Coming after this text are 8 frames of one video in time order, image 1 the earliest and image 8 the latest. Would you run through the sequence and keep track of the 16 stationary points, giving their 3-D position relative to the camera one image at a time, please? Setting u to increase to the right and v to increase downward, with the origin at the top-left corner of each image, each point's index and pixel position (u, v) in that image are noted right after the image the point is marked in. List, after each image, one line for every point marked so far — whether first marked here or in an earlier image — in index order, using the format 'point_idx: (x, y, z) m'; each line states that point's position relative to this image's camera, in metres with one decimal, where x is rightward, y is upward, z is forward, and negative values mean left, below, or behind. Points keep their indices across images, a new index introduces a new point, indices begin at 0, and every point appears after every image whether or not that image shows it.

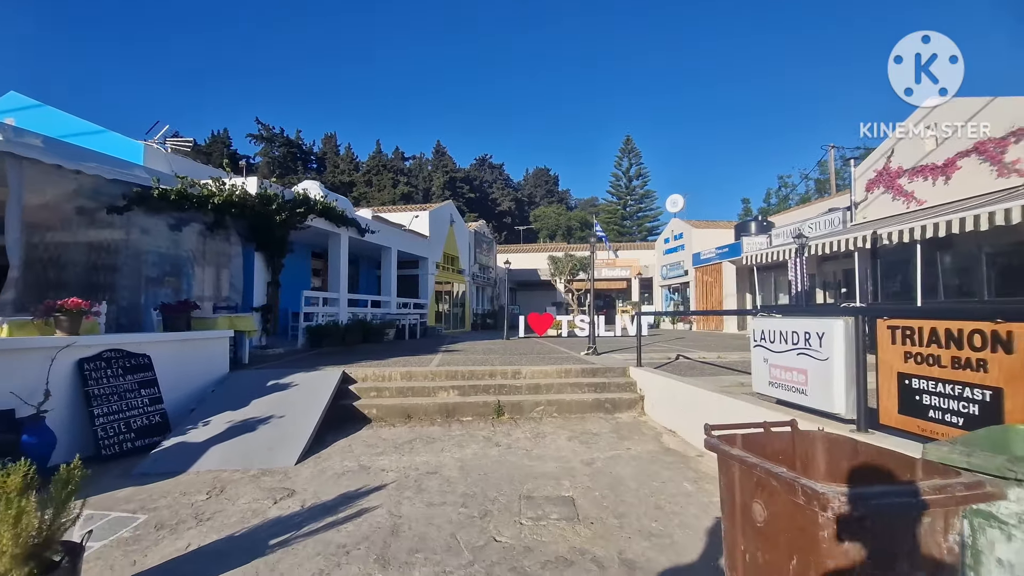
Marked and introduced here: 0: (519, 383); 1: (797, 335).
0: (+0.1, -1.7, +9.1) m
1: (+2.6, -0.4, +4.7) m
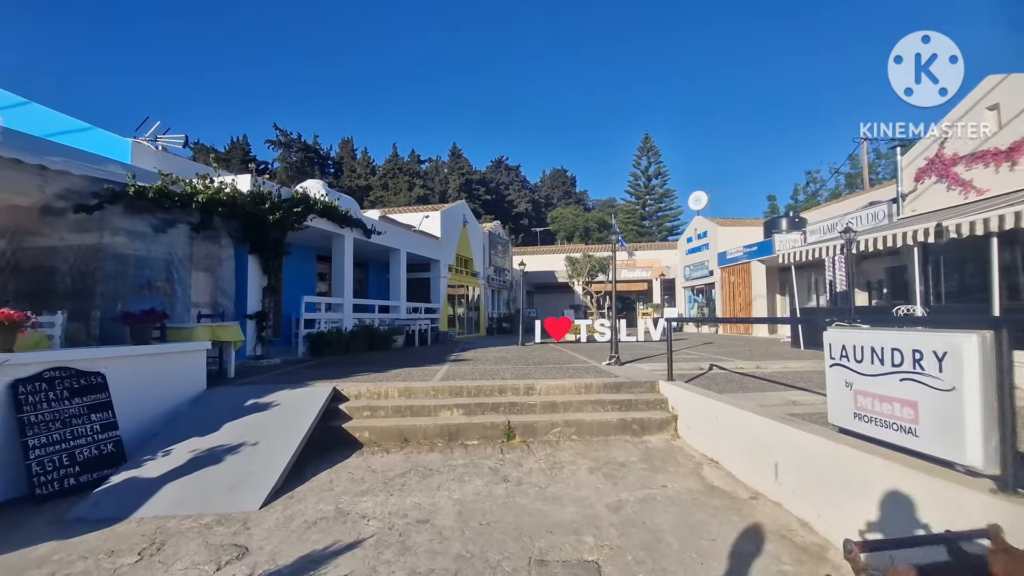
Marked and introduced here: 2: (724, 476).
0: (+0.3, -1.7, +8.0) m
1: (+2.7, -0.5, +3.5) m
2: (+2.4, -2.2, +5.9) m
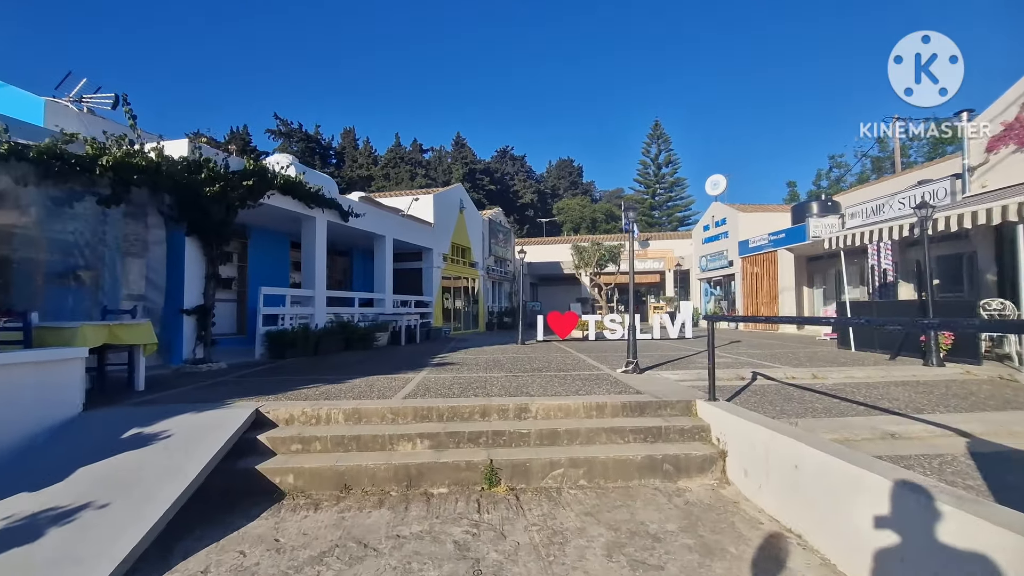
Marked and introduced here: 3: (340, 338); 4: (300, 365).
0: (+0.2, -1.6, +5.9) m
1: (+2.4, -0.4, +1.3) m
2: (+2.2, -2.0, +3.8) m
3: (-4.6, -1.3, +13.6) m
4: (-4.6, -1.7, +11.1) m
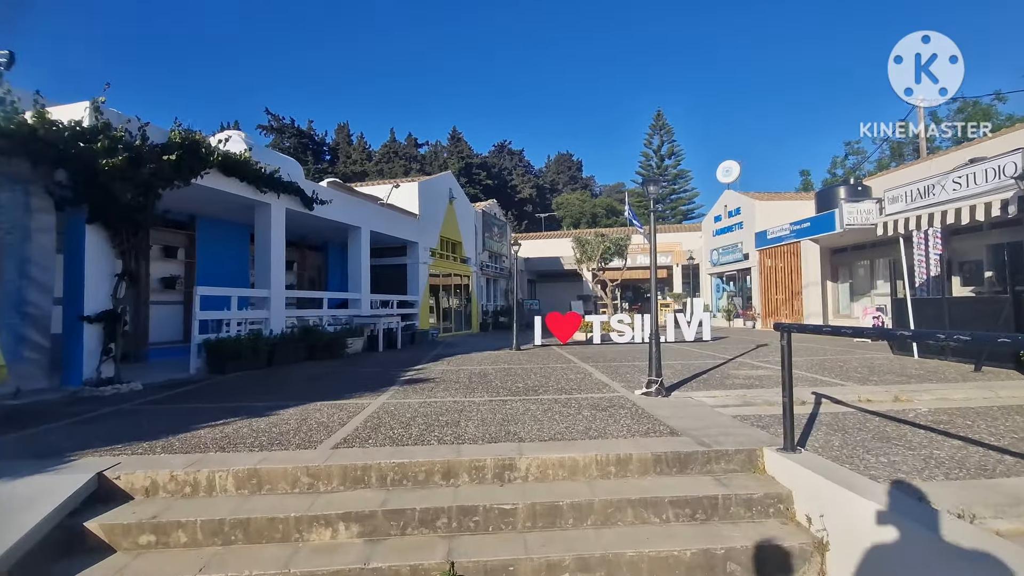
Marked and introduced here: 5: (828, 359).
0: (0.0, -1.6, +3.8) m
1: (+2.3, -0.3, -0.7) m
2: (+2.1, -2.0, +1.7) m
3: (-4.8, -1.3, +11.6) m
4: (-4.8, -1.6, +9.1) m
5: (+6.0, -1.4, +9.8) m
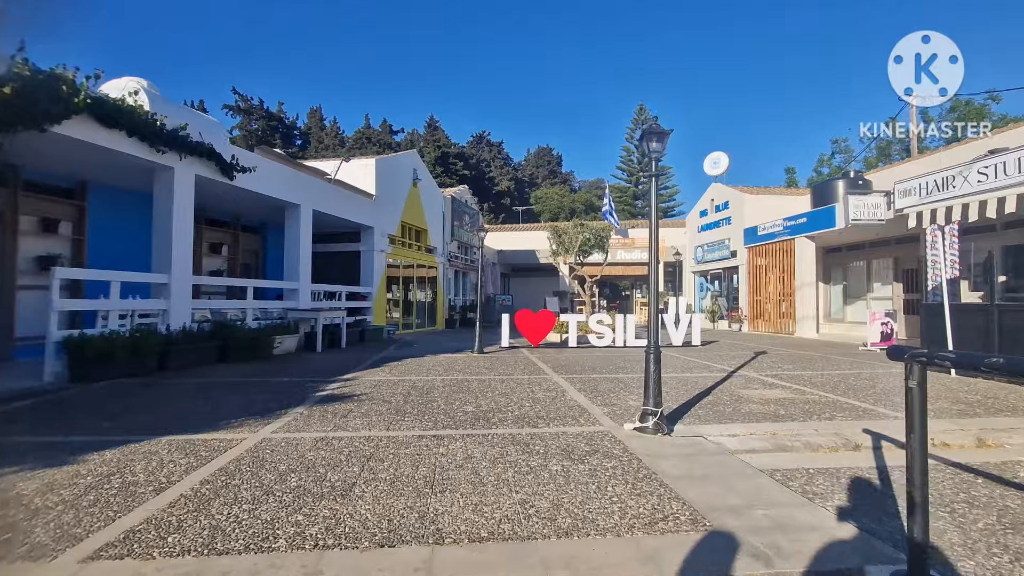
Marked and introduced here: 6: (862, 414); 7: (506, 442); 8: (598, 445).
0: (-0.4, -1.5, +1.9) m
1: (+2.1, -0.4, -2.6) m
2: (+1.7, -2.0, -0.1) m
3: (-5.5, -1.1, +9.4) m
4: (-5.4, -1.4, +6.9) m
5: (+5.3, -1.4, +8.1) m
6: (+3.8, -1.4, +5.6) m
7: (0.0, -1.3, +4.5) m
8: (+0.7, -1.3, +4.4) m
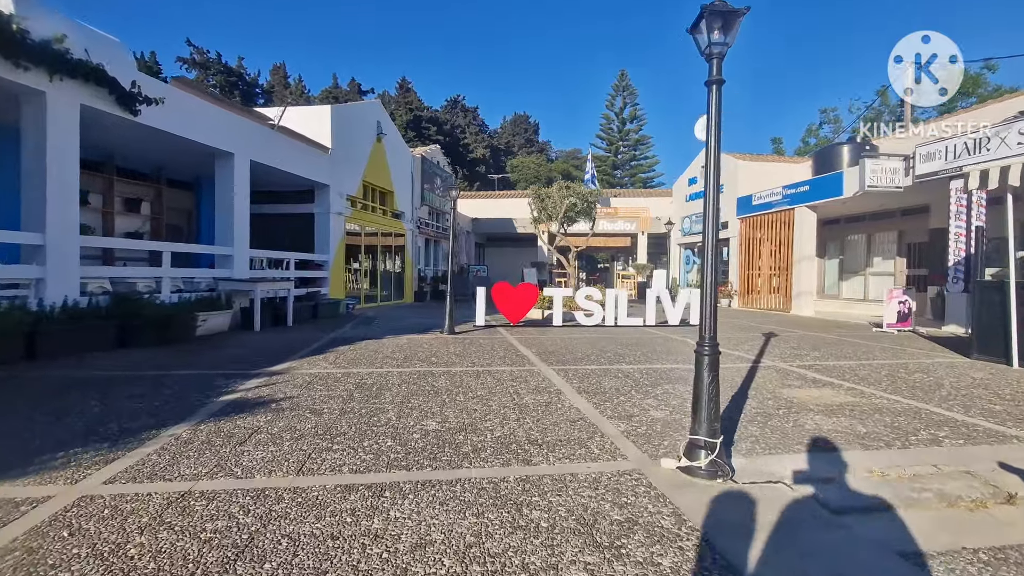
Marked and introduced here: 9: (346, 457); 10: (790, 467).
0: (-0.4, -1.4, +0.2) m
1: (+2.3, -0.6, -4.2) m
2: (+1.8, -2.1, -1.7) m
3: (-5.8, -0.5, +7.4) m
4: (-5.6, -1.0, +5.0) m
5: (+5.1, -1.1, +6.7) m
6: (+3.7, -1.1, +4.2) m
7: (-0.1, -1.1, +2.8) m
8: (+0.7, -1.1, +2.7) m
9: (-1.1, -1.1, +3.4) m
10: (+1.8, -1.1, +3.4) m
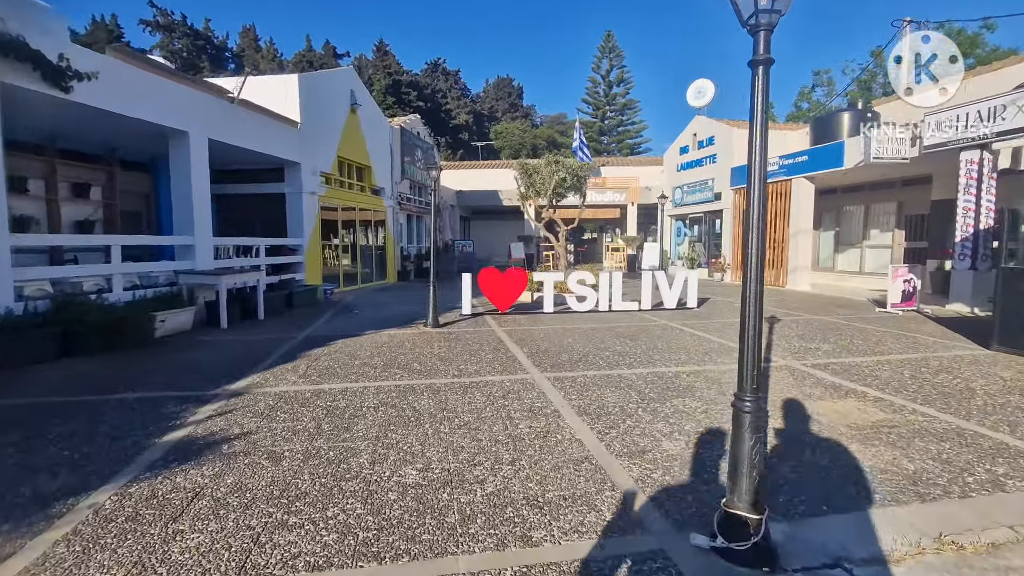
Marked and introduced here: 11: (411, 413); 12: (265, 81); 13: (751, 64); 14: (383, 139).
0: (-0.3, -1.9, -0.4) m
1: (+2.5, -1.2, -4.7) m
2: (+2.0, -2.6, -2.1) m
3: (-6.0, -0.6, +6.6) m
4: (-5.7, -1.2, +4.2) m
5: (+4.9, -0.9, +6.2) m
6: (+3.6, -1.2, +3.6) m
7: (-0.1, -1.4, +2.2) m
8: (+0.6, -1.4, +2.1) m
9: (-1.1, -1.3, +2.8) m
10: (+1.8, -1.3, +2.8) m
11: (-0.9, -1.1, +4.7) m
12: (-6.1, +5.1, +12.8) m
13: (+1.2, +1.1, +2.6) m
14: (-4.5, +5.2, +18.1) m
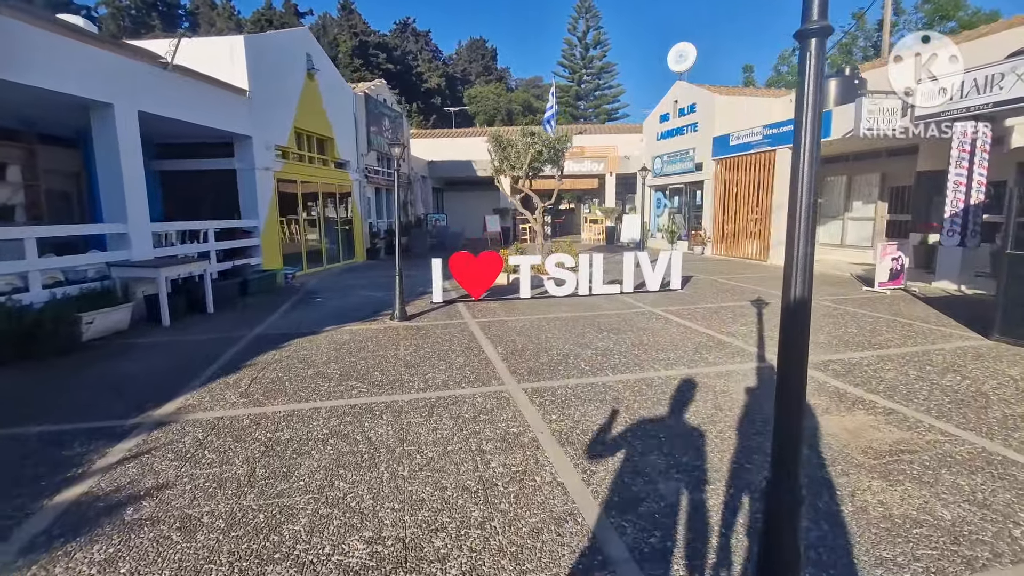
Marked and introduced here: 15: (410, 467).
0: (-0.3, -2.3, -1.0) m
1: (+2.7, -1.9, -5.2) m
2: (+2.1, -3.0, -2.6) m
3: (-6.3, -0.7, +5.7) m
4: (-5.9, -1.5, +3.3) m
5: (+4.6, -0.9, +5.8) m
6: (+3.4, -1.3, +3.2) m
7: (-0.3, -1.6, +1.6) m
8: (+0.5, -1.6, +1.6) m
9: (-1.3, -1.5, +2.1) m
10: (+1.6, -1.5, +2.3) m
11: (-1.1, -1.2, +4.1) m
12: (-6.7, +5.4, +11.5) m
13: (+1.0, +0.9, +1.8) m
14: (-5.4, +5.9, +16.8) m
15: (-0.7, -1.3, +3.8) m
